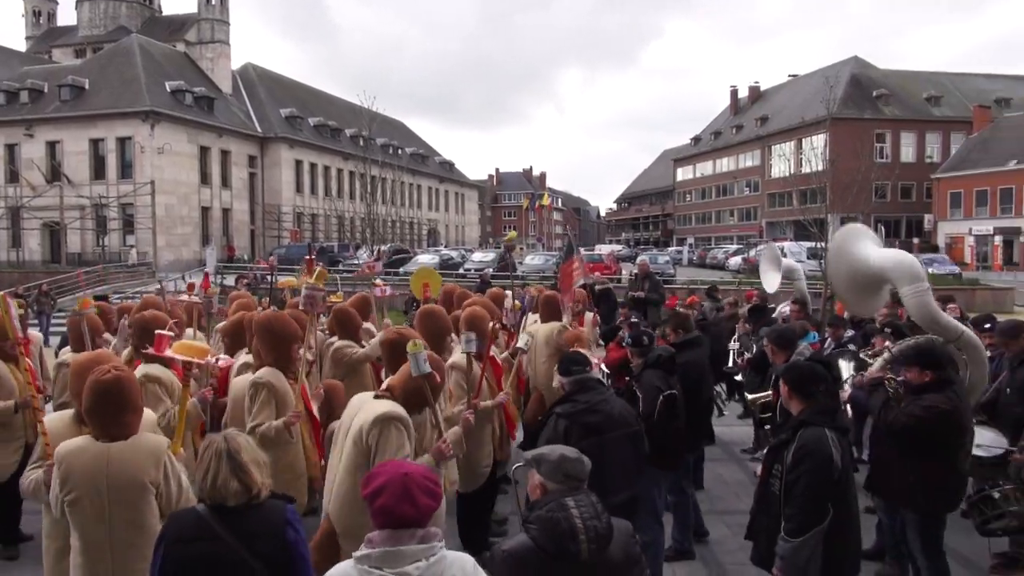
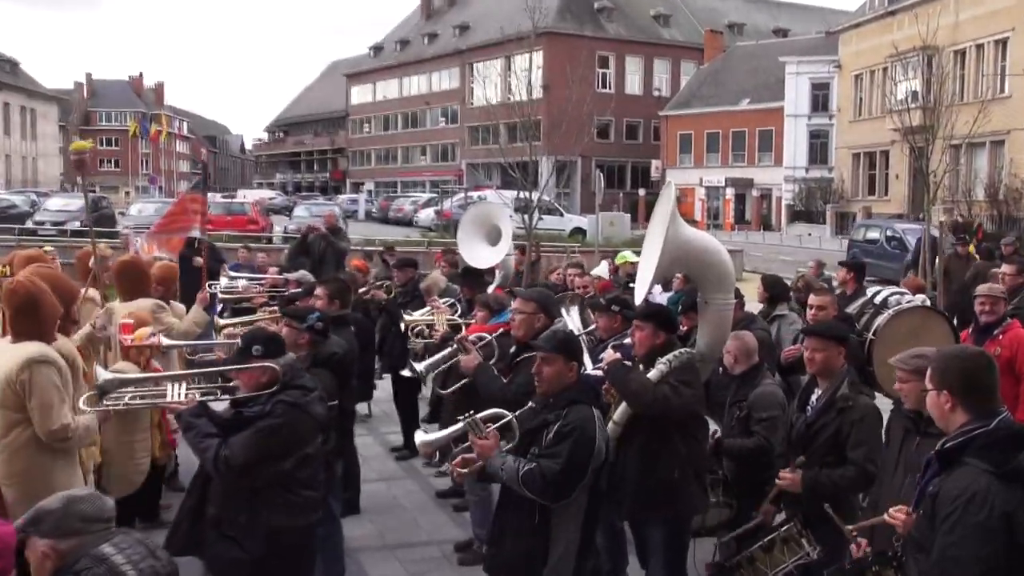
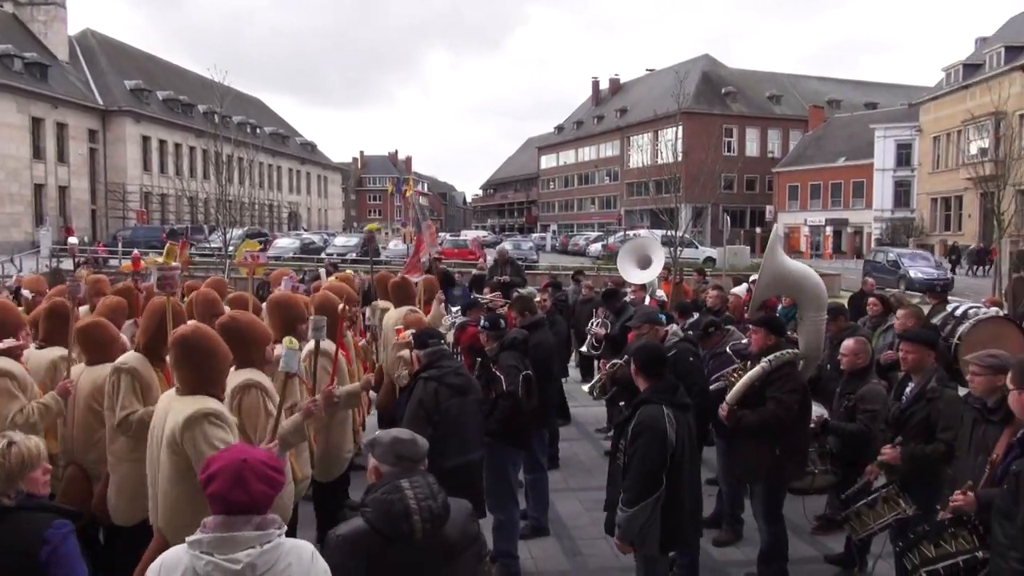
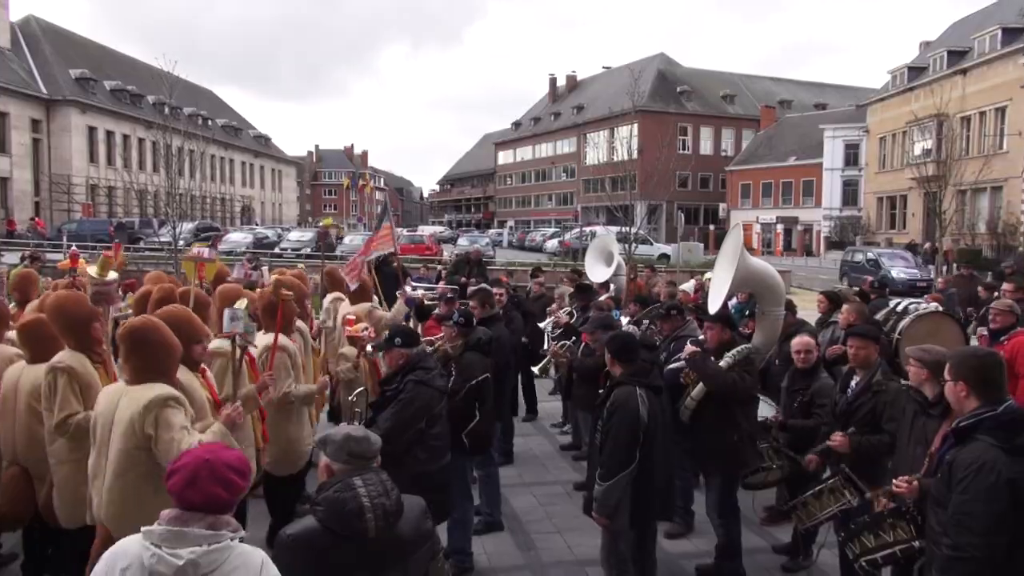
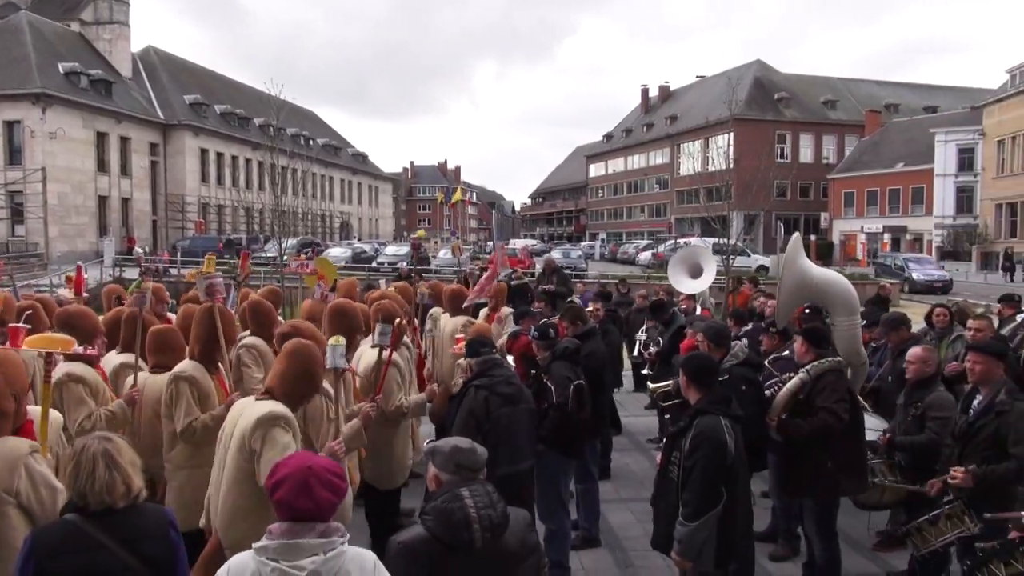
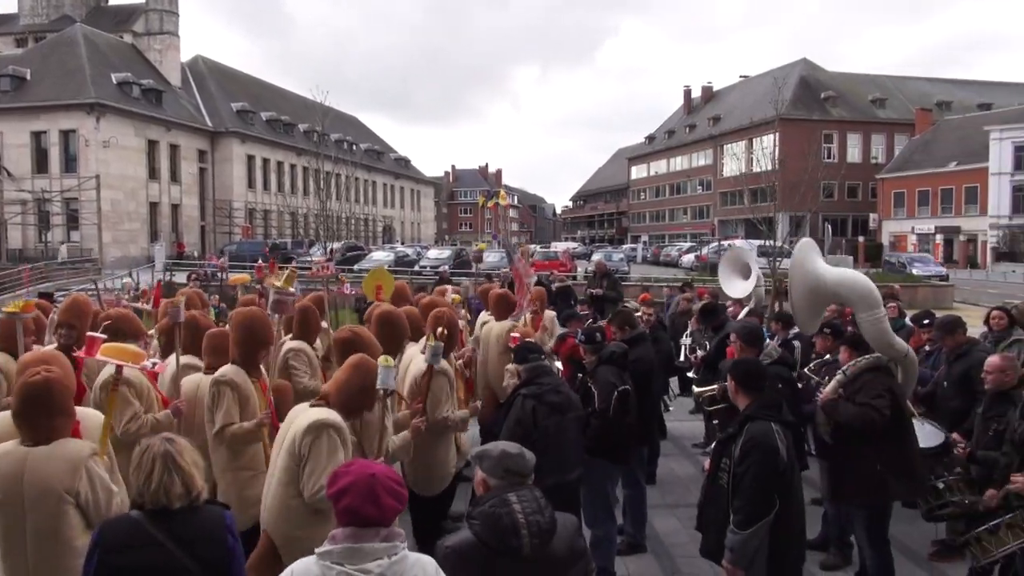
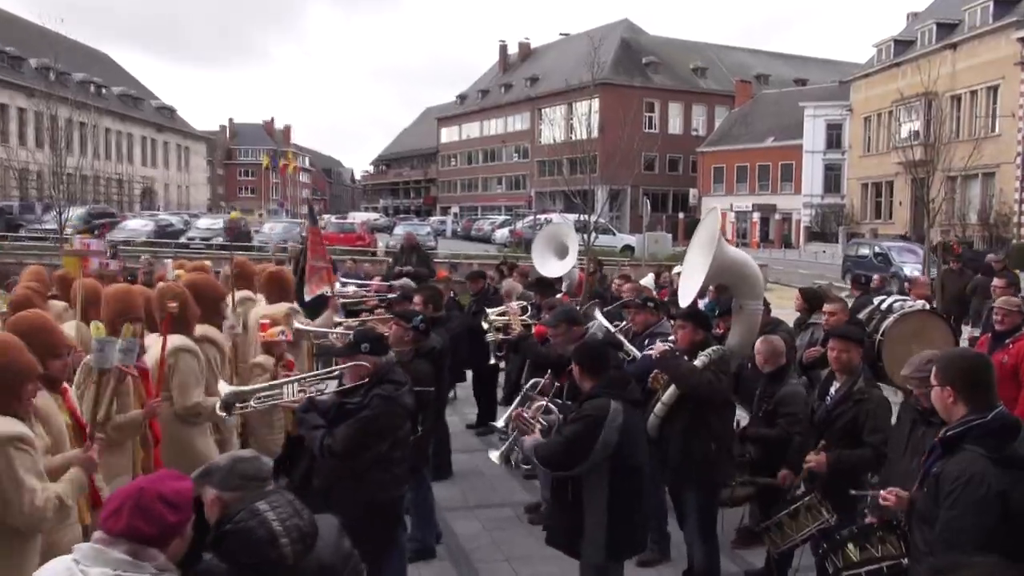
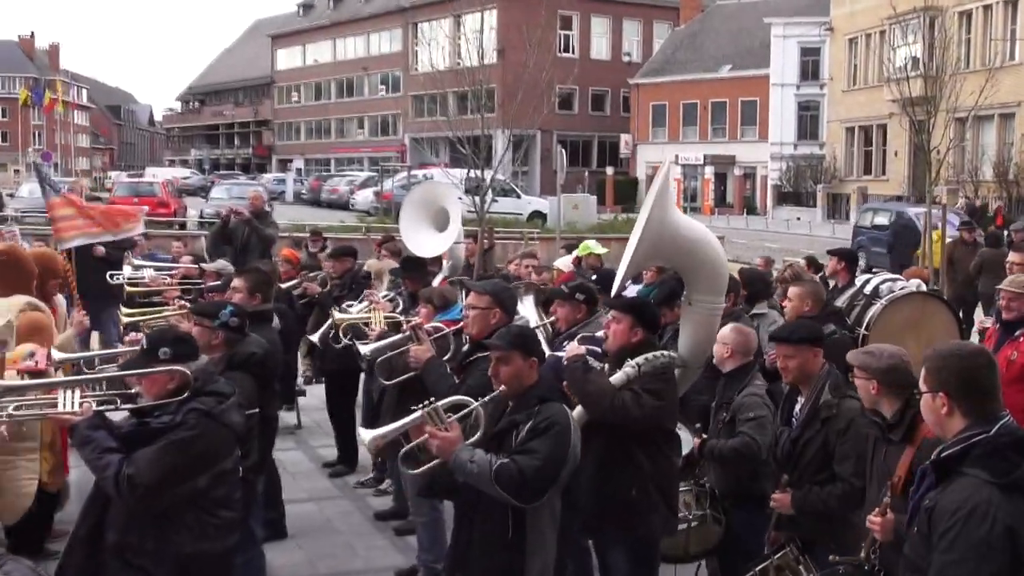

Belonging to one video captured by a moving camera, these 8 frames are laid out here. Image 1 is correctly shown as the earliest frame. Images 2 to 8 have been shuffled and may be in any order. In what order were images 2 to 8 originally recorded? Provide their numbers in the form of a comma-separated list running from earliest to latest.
6, 5, 3, 4, 7, 2, 8
